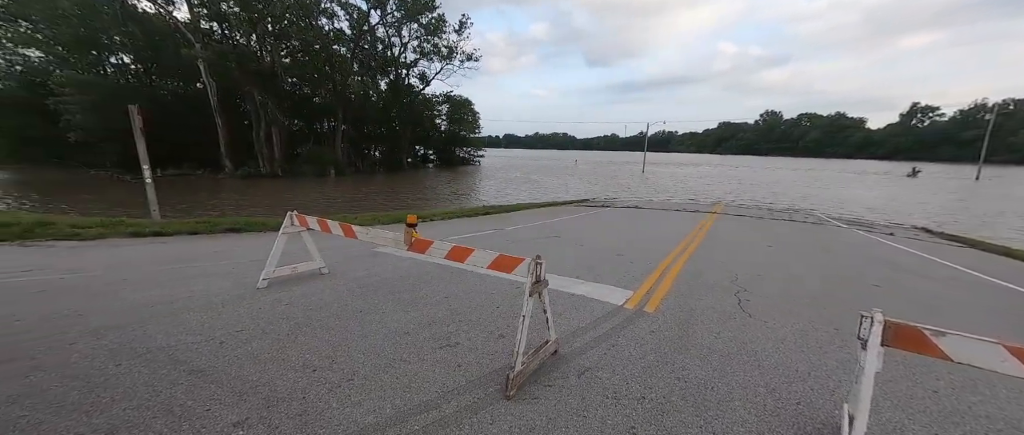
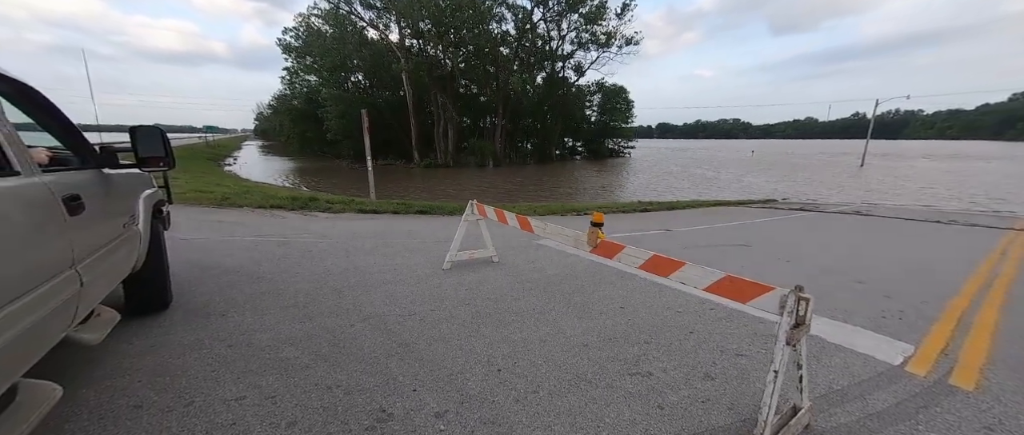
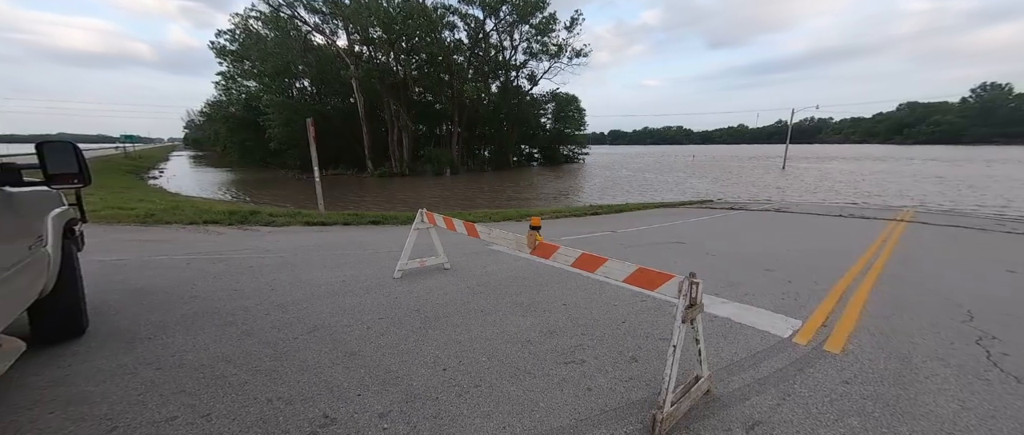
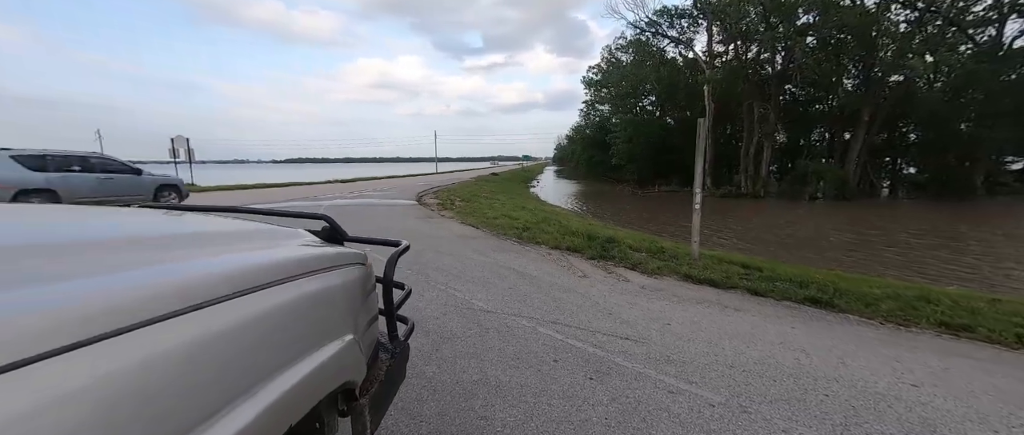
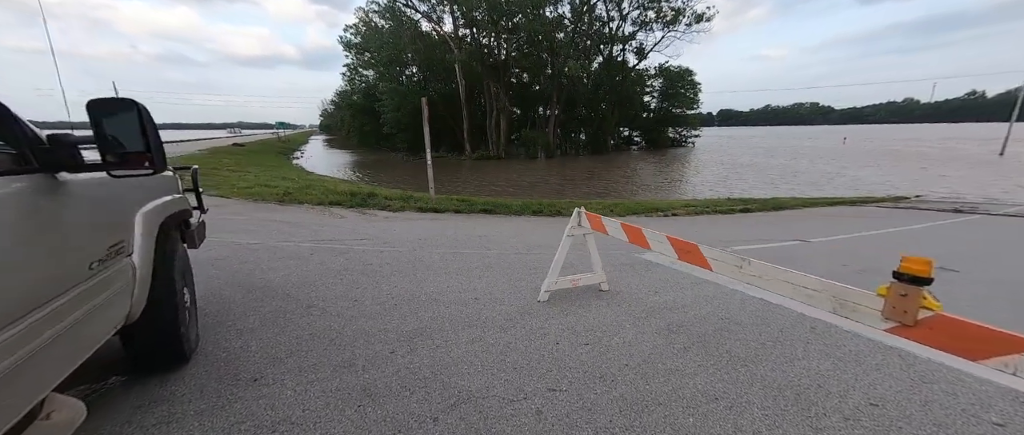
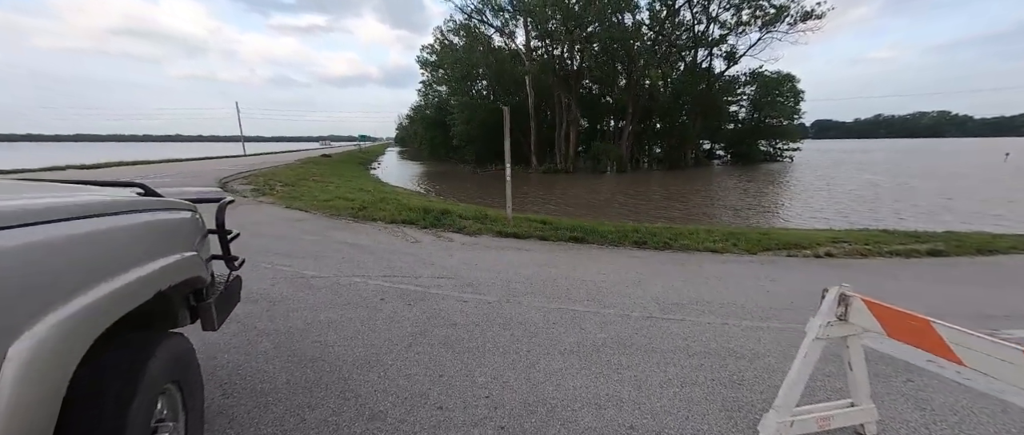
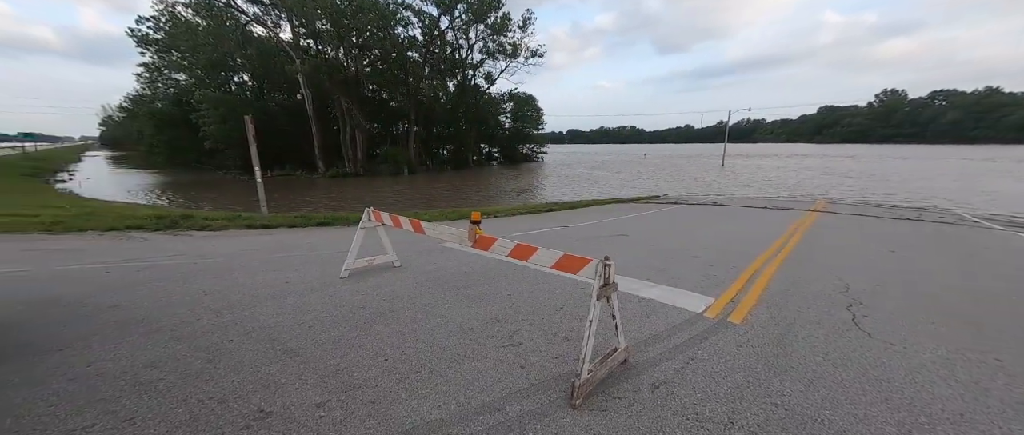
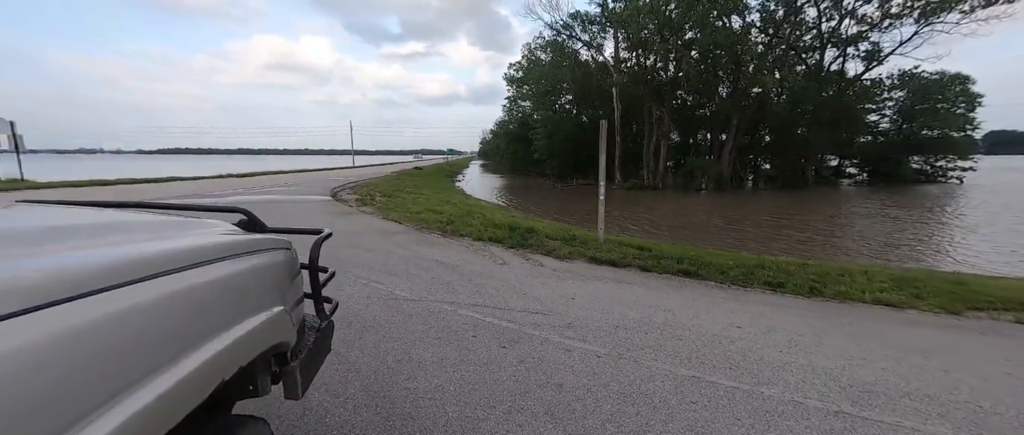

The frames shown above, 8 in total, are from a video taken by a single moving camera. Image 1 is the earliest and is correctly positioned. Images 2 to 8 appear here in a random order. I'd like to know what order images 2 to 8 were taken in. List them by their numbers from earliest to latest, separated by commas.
7, 3, 2, 5, 6, 8, 4
